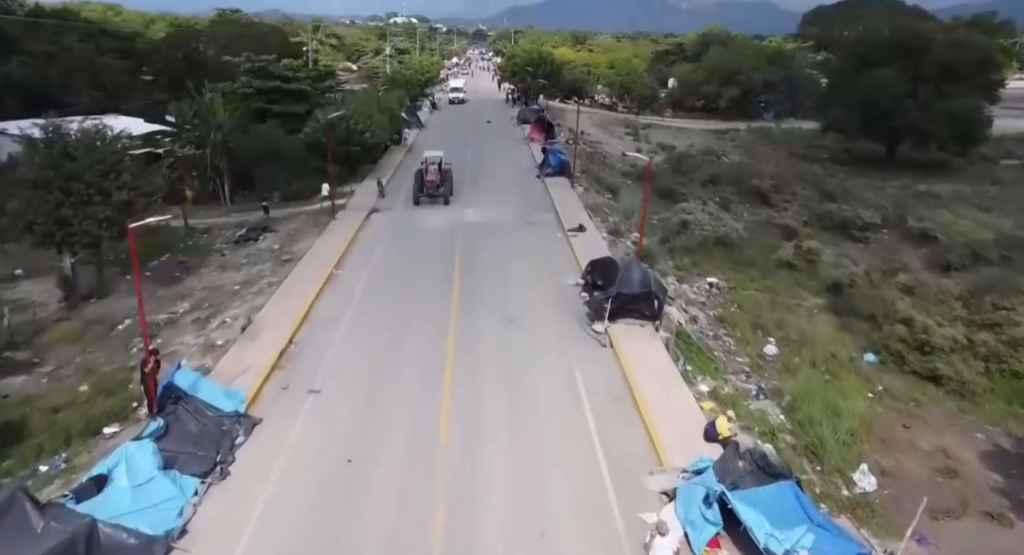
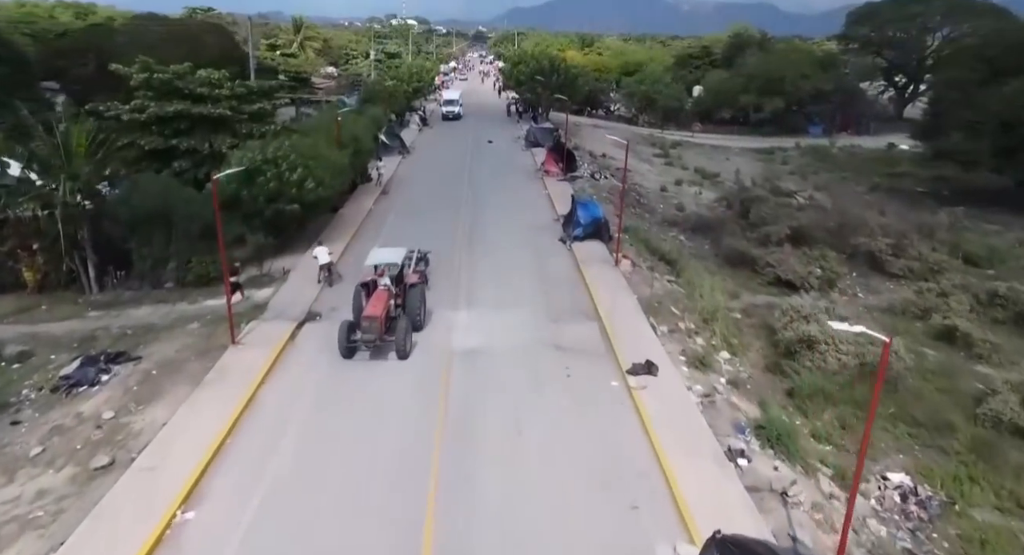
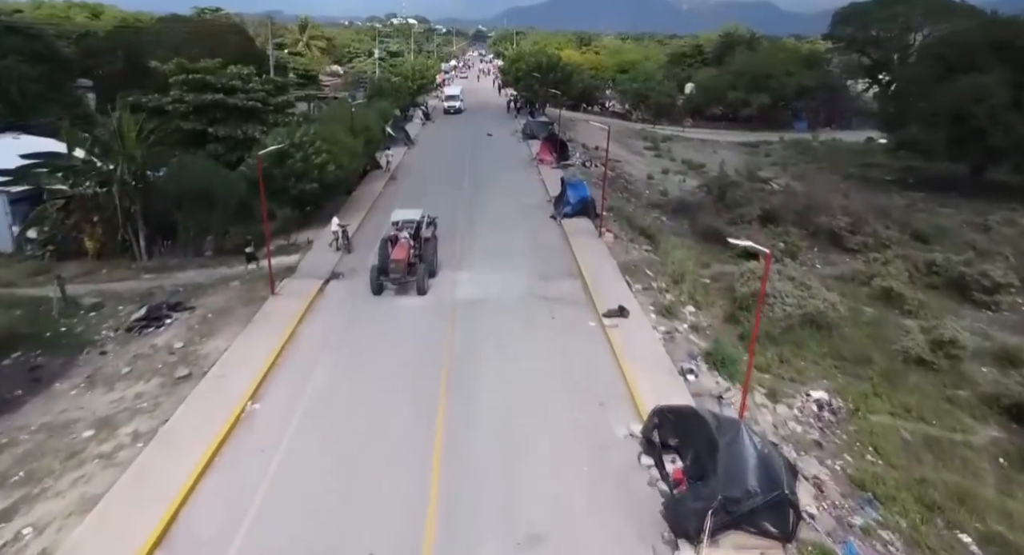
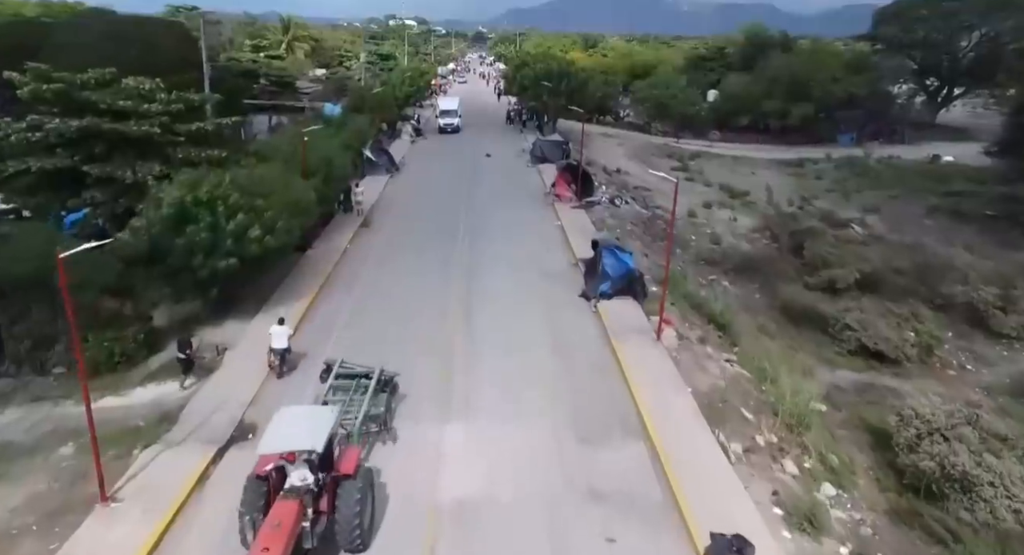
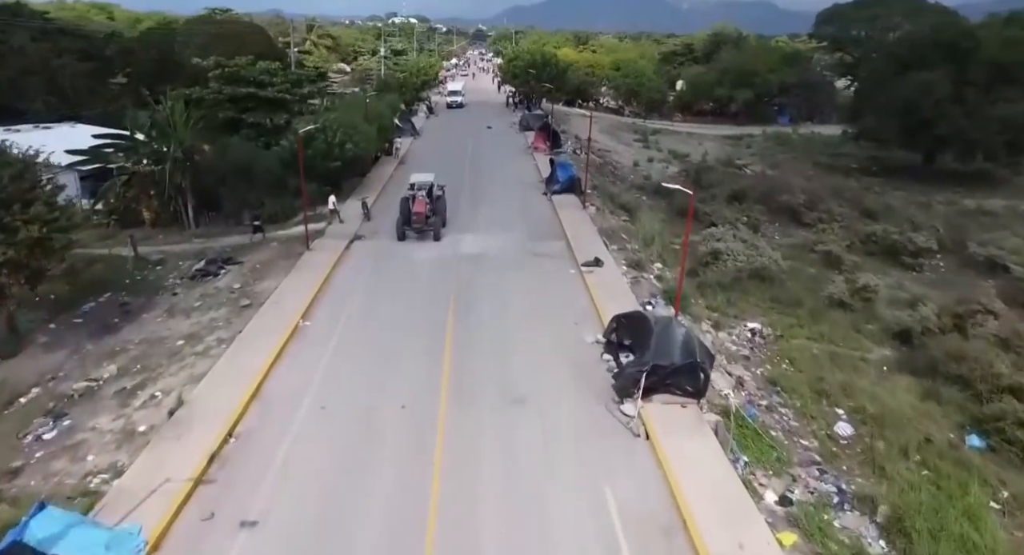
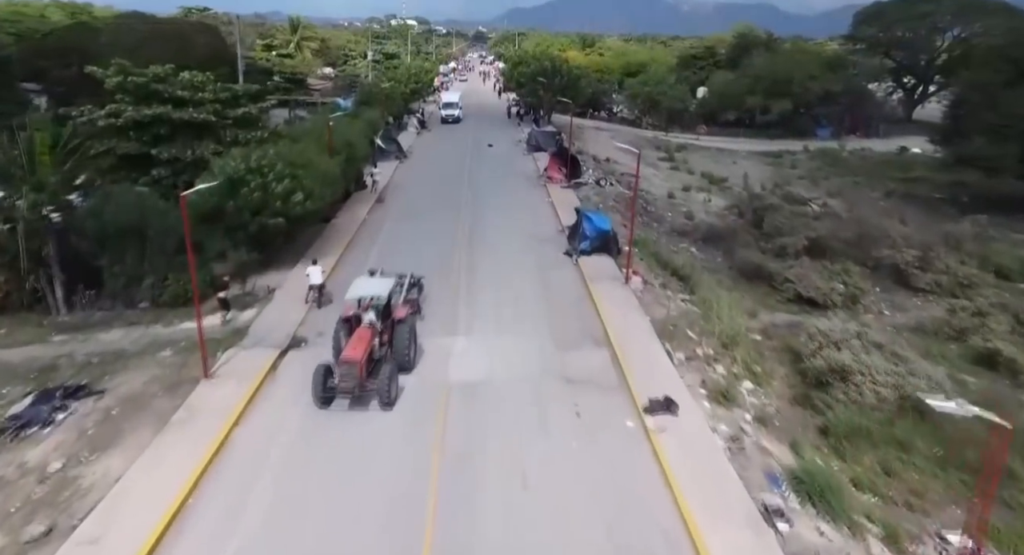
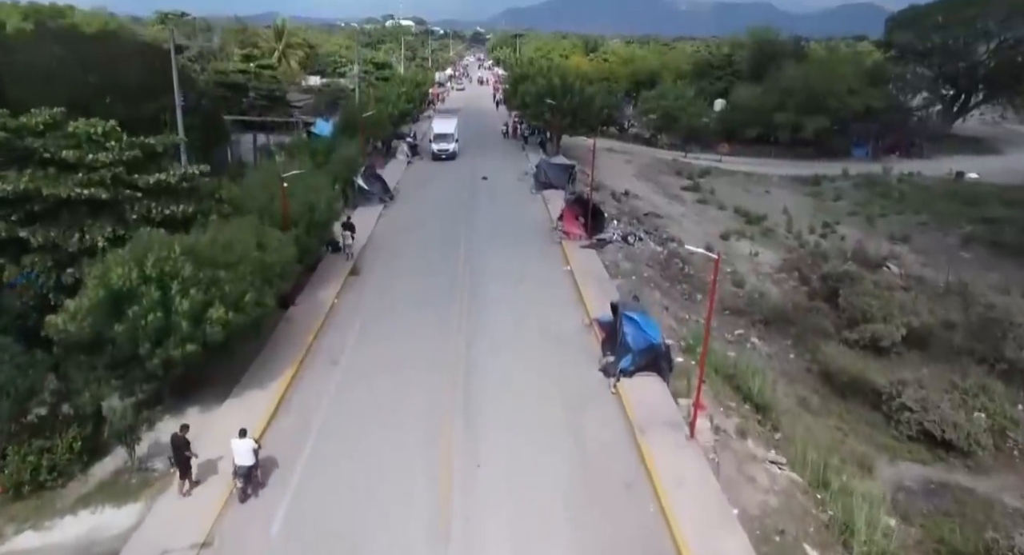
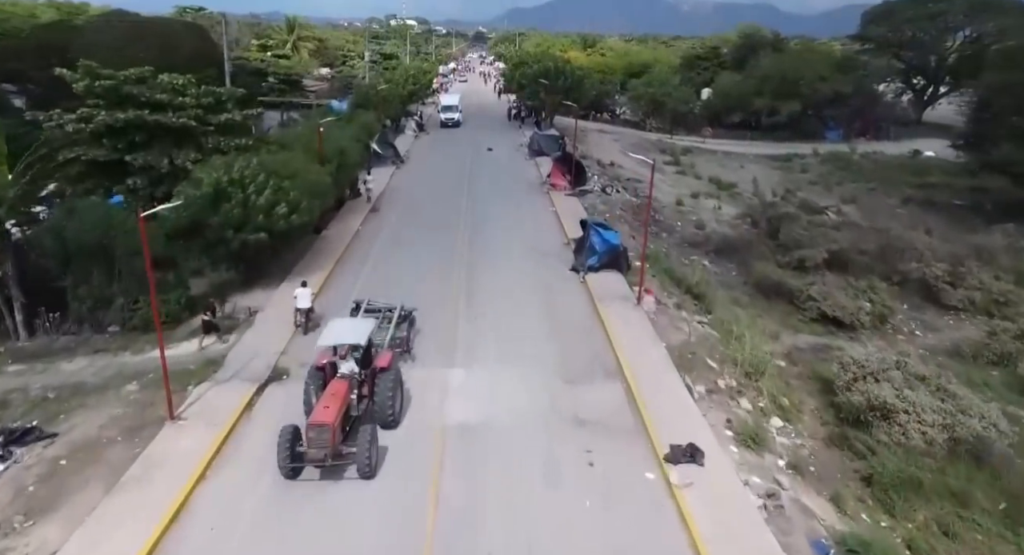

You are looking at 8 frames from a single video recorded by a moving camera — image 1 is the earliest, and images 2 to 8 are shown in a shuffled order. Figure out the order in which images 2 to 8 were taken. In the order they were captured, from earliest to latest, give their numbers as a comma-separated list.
5, 3, 2, 6, 8, 4, 7
